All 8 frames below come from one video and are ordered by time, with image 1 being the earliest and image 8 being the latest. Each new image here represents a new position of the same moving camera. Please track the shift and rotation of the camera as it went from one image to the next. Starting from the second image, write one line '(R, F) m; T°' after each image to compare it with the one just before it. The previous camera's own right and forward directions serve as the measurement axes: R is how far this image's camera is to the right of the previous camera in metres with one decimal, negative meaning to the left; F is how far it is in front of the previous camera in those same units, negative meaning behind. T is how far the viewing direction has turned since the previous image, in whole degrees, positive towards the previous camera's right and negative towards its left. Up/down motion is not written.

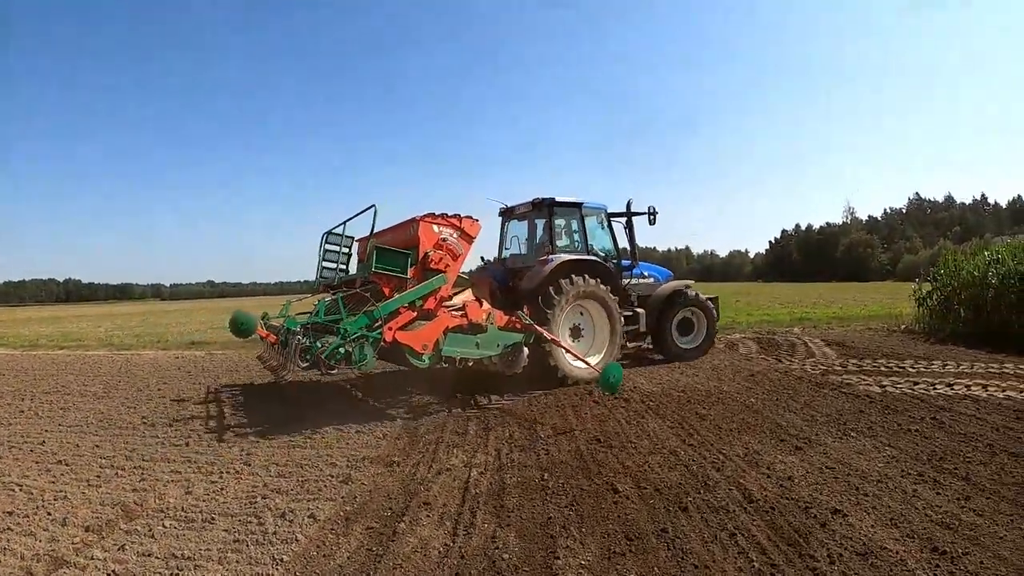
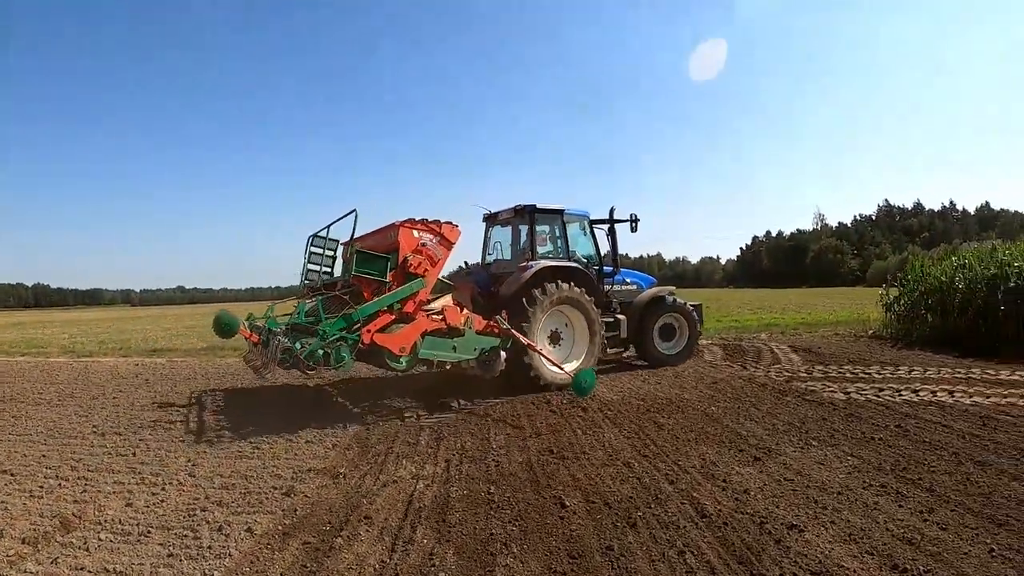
(+0.2, +0.3) m; +2°
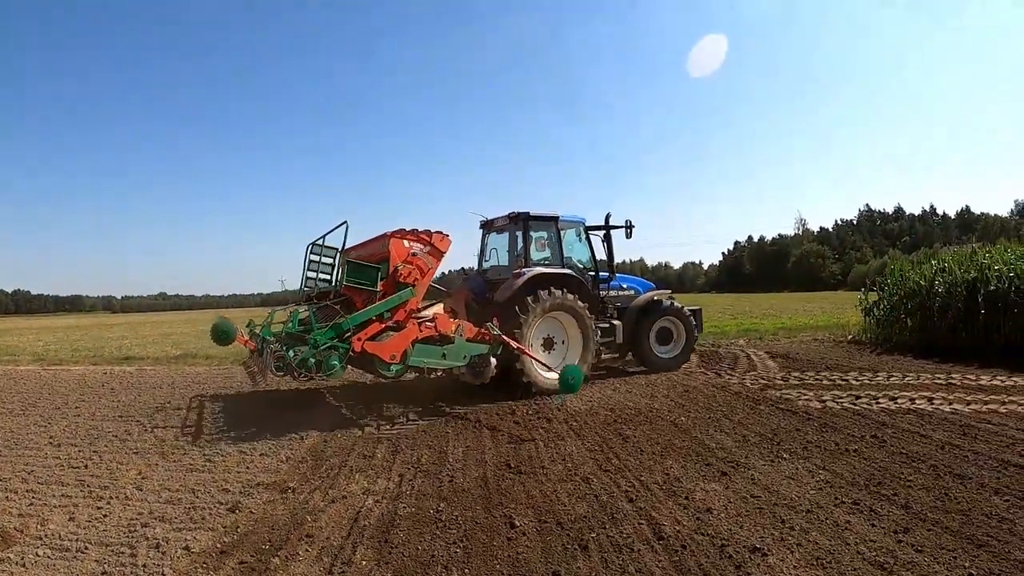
(+0.2, +0.3) m; +1°
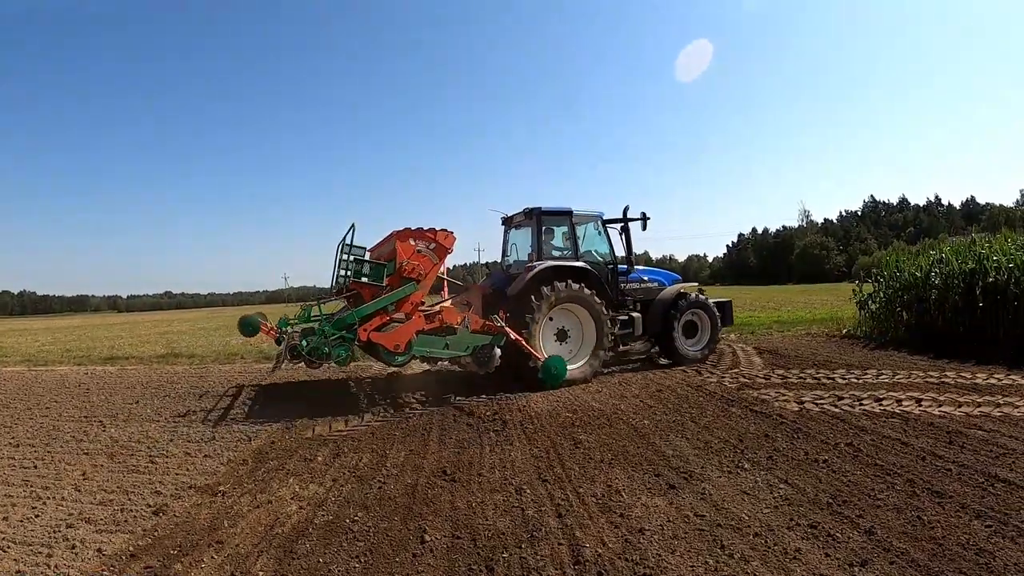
(+0.5, +0.5) m; -1°
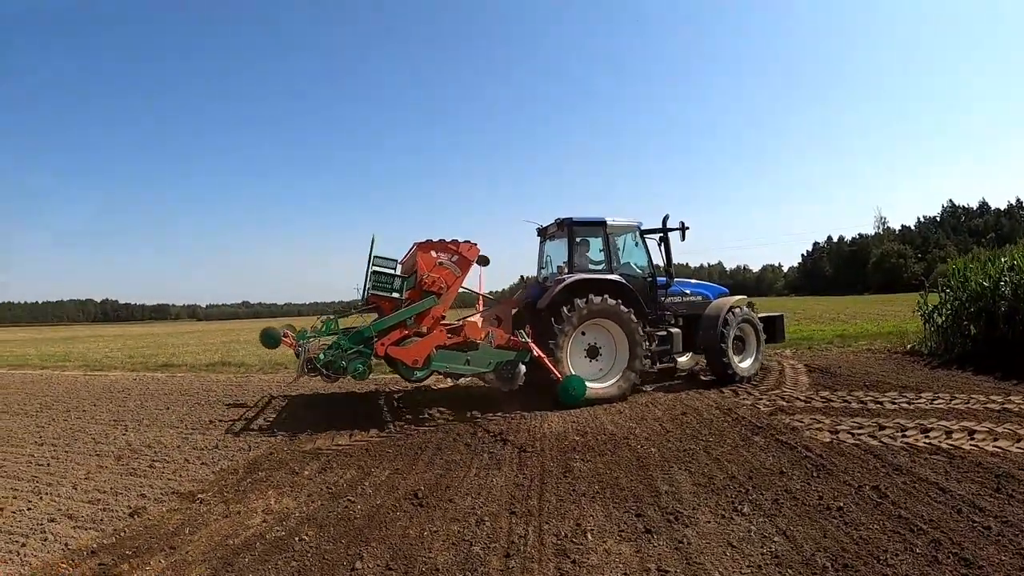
(+0.6, +0.4) m; -6°
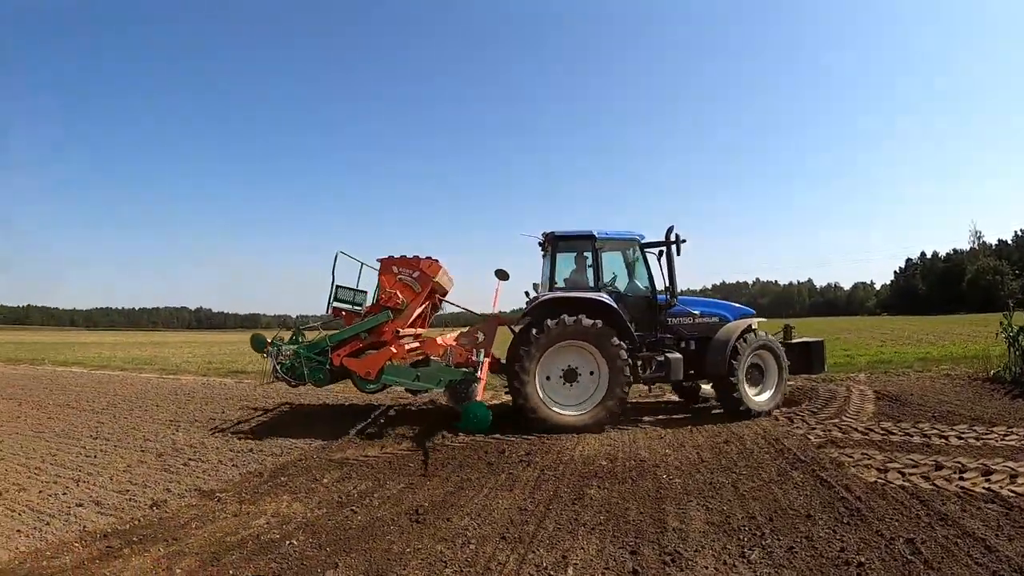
(+0.4, +0.2) m; -7°
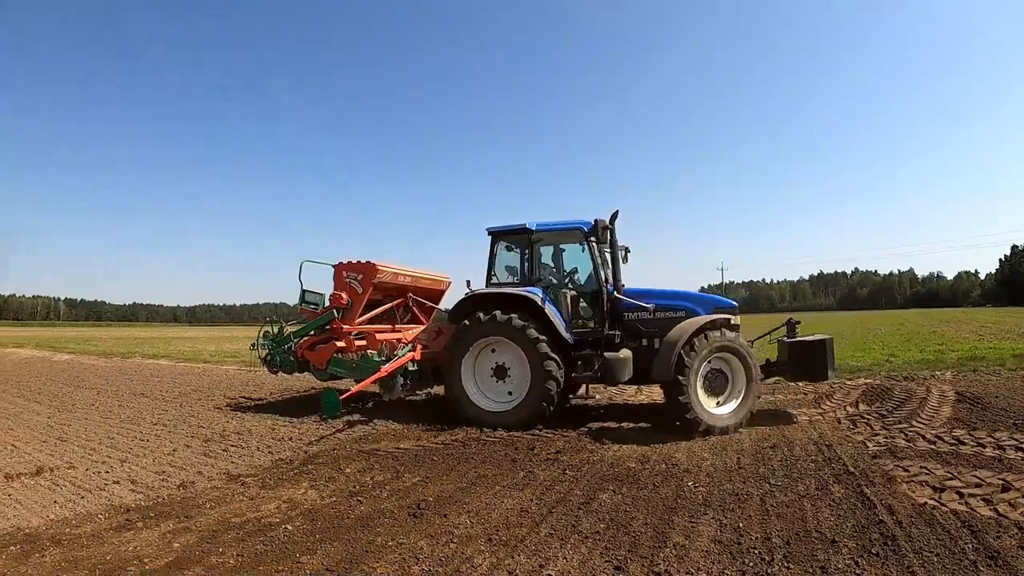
(+0.5, +0.3) m; -7°
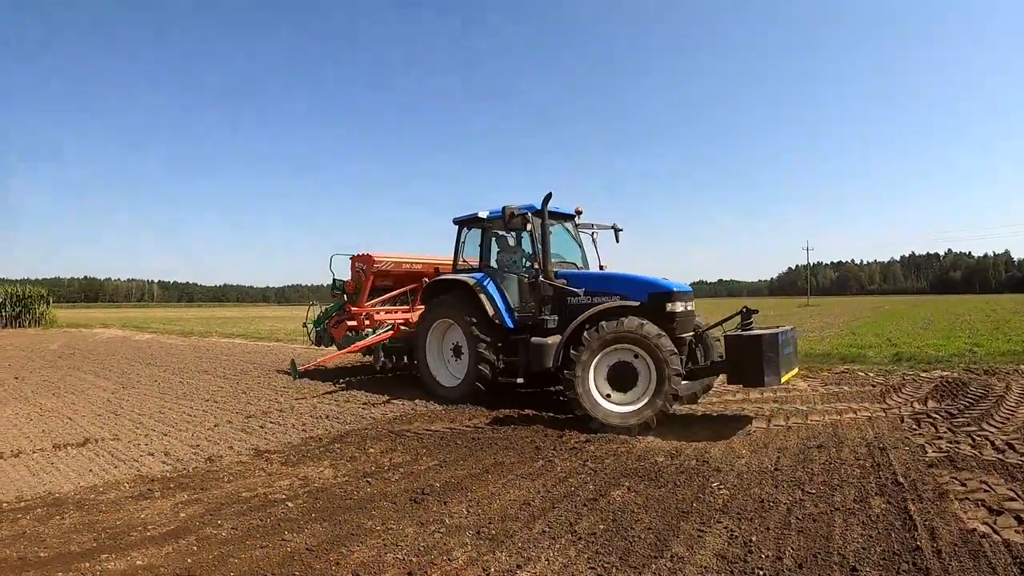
(+0.3, +0.3) m; -6°
